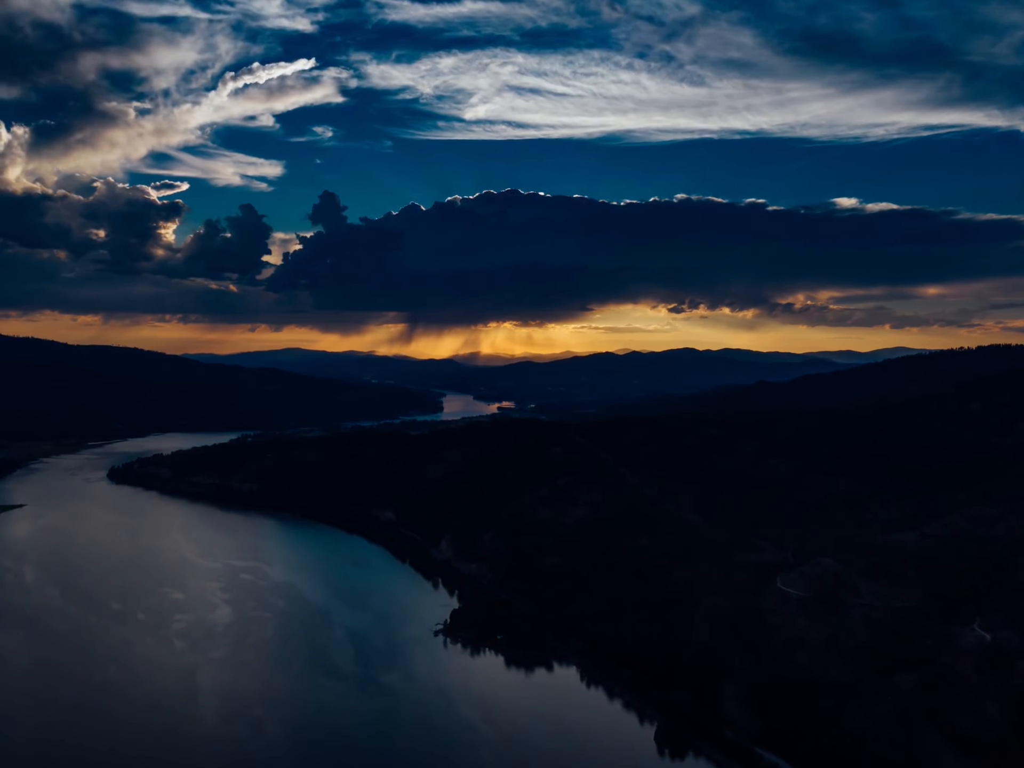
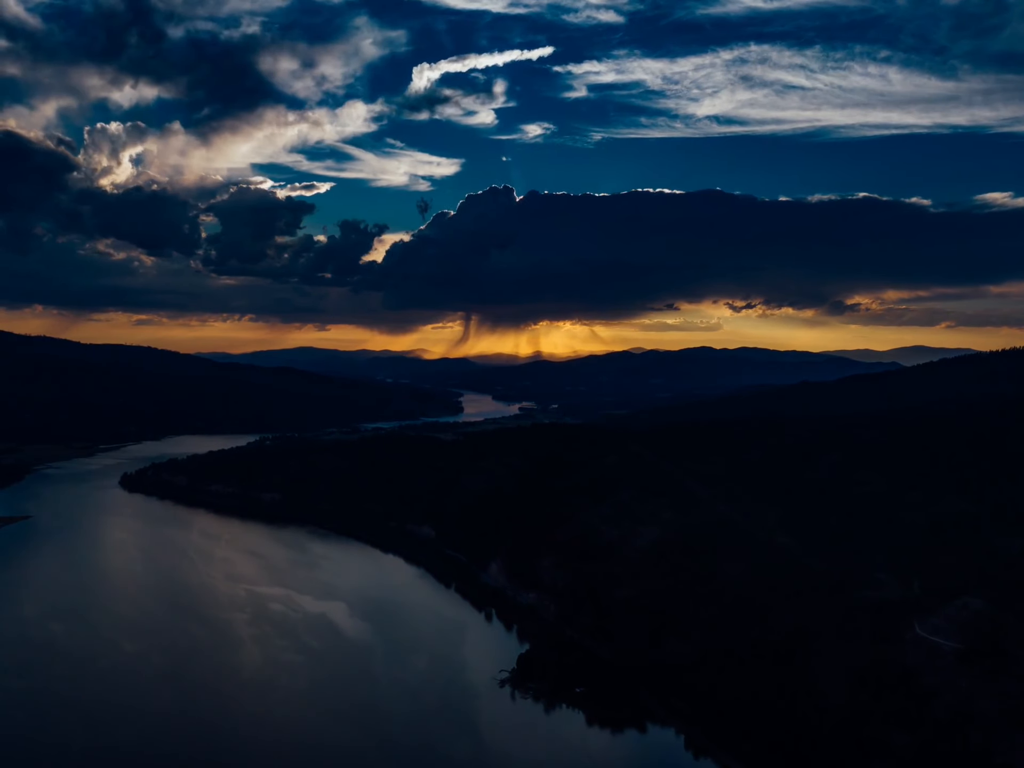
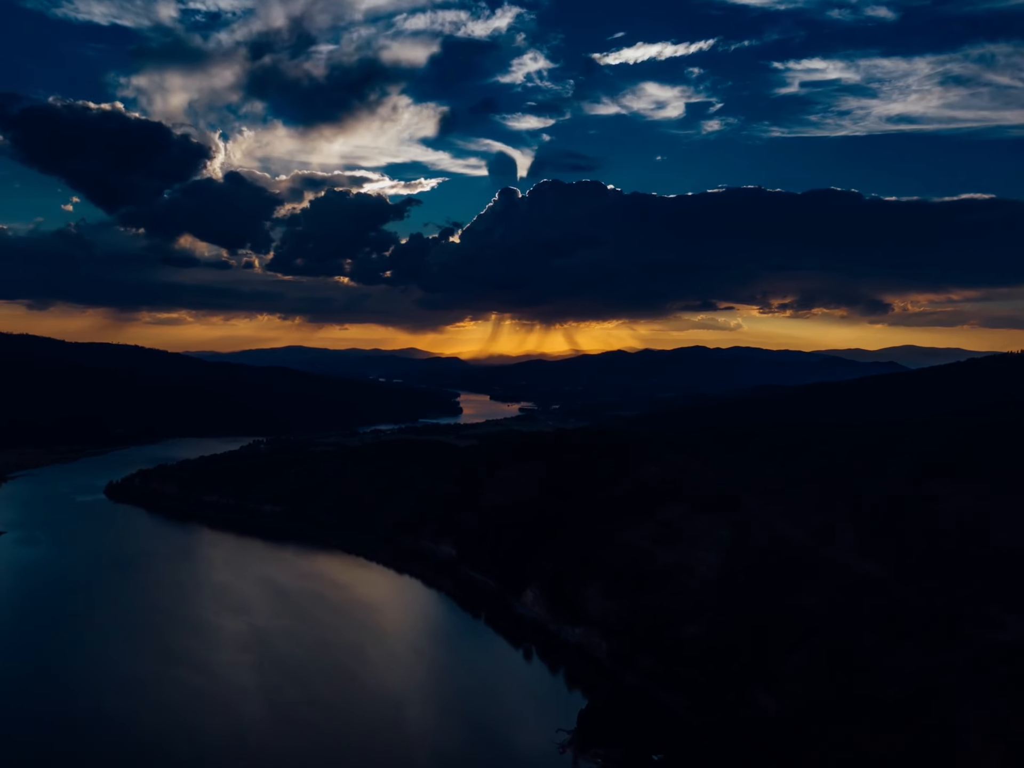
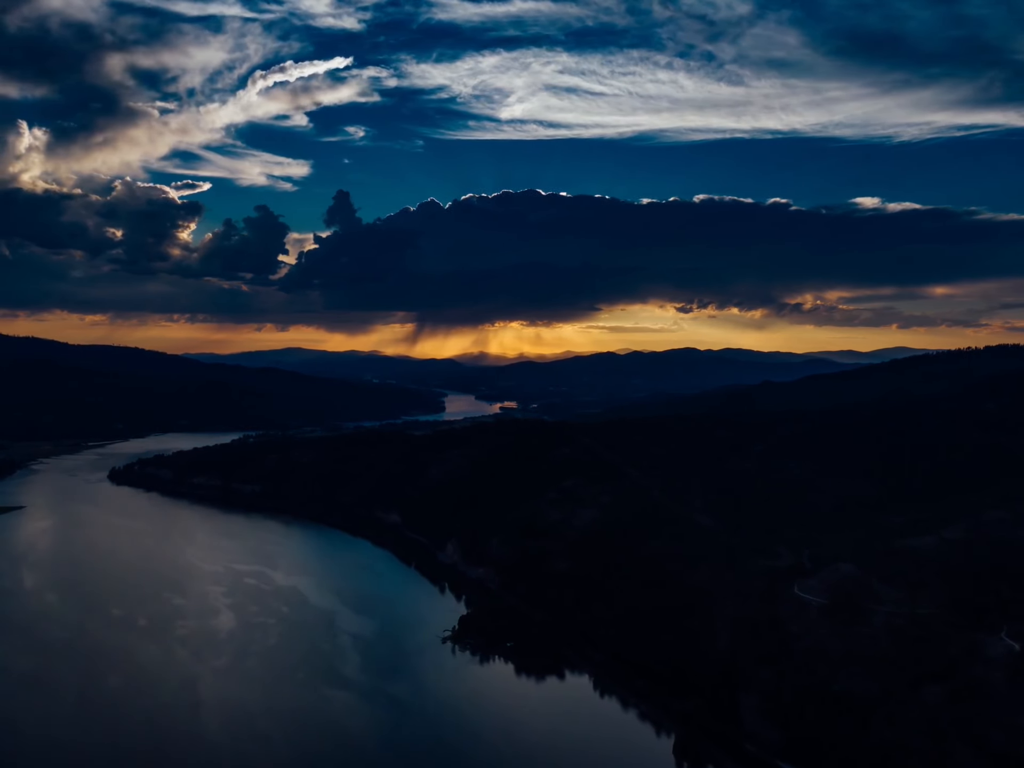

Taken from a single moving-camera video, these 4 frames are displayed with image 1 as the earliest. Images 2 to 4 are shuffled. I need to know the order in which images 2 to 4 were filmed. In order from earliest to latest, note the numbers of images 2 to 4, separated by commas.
4, 2, 3
